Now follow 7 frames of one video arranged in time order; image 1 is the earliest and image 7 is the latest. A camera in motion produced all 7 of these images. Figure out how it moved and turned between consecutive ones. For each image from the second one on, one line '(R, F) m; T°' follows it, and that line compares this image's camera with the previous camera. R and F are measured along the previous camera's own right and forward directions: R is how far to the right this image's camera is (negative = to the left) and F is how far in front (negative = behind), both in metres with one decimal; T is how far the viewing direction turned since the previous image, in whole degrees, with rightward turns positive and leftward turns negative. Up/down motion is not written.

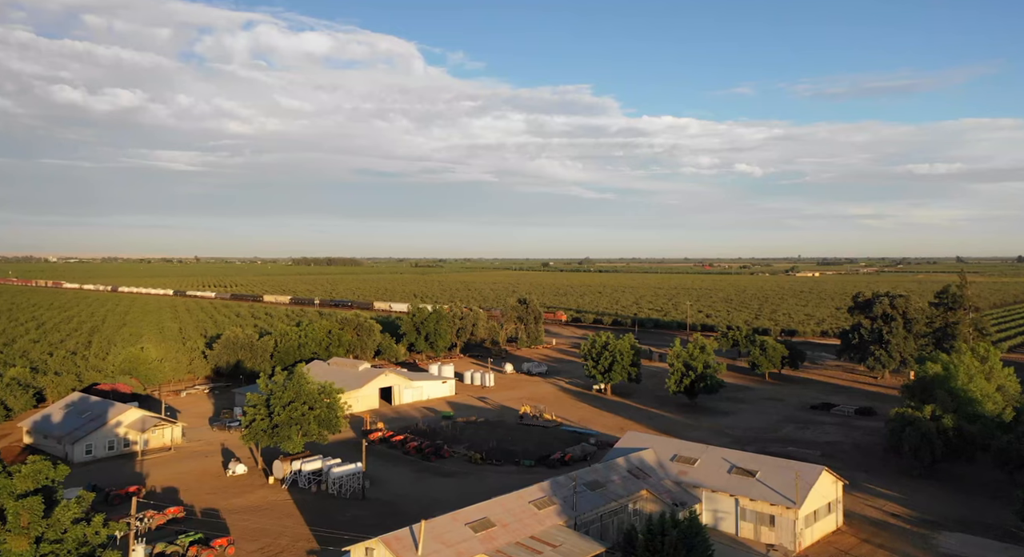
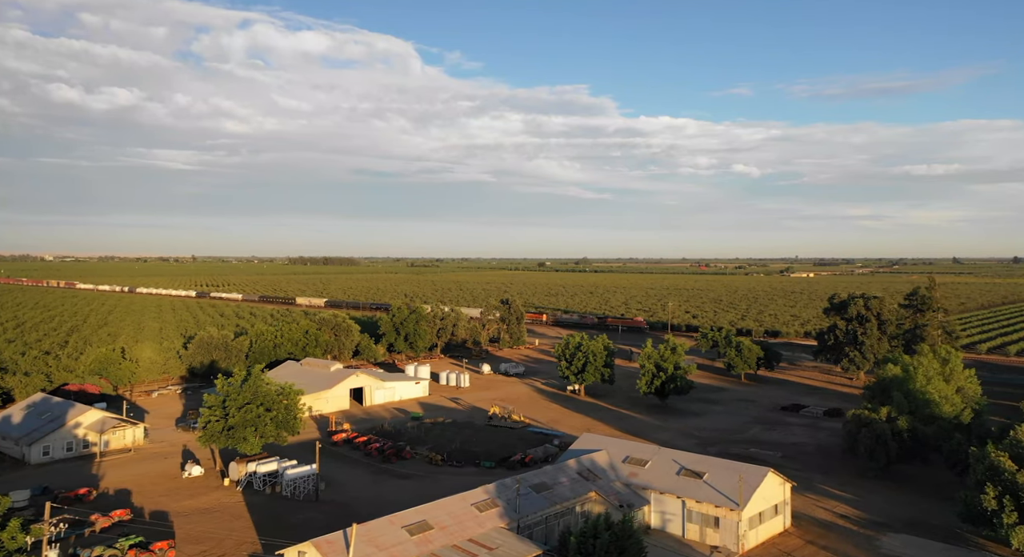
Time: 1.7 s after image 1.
(+1.3, 0.0) m; +1°
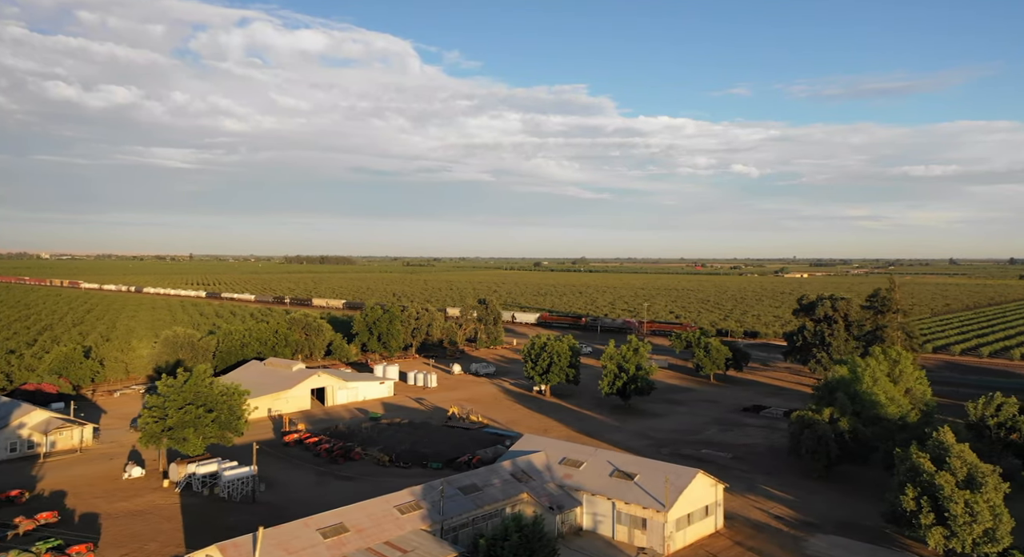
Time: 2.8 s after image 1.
(+1.8, 0.0) m; +1°
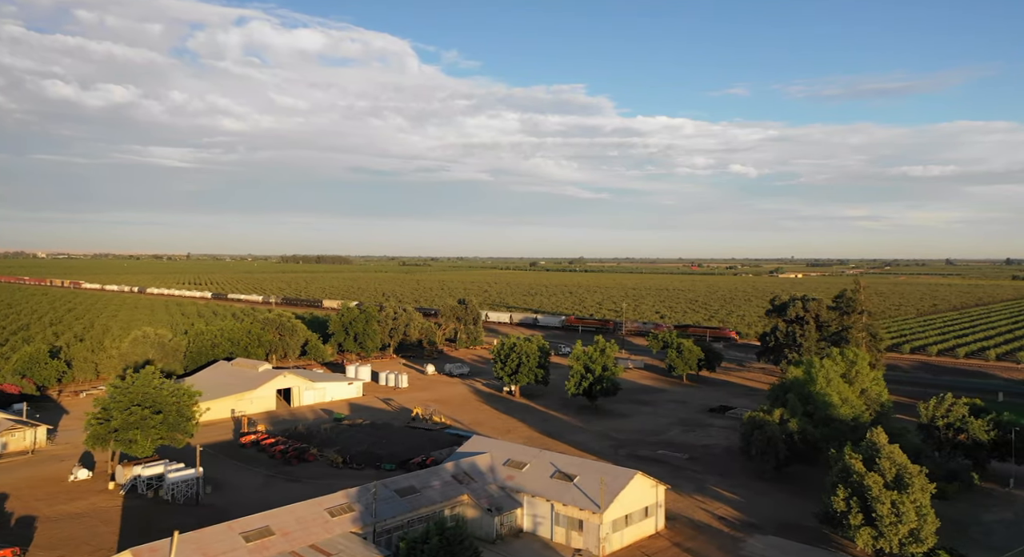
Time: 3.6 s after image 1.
(+1.5, 0.0) m; +1°
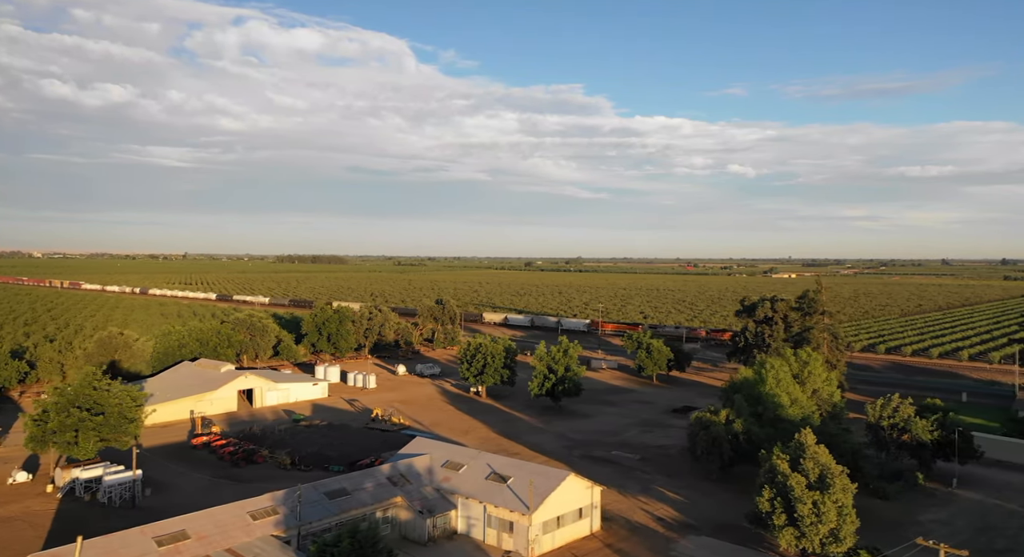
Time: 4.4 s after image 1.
(+1.7, +0.1) m; +1°
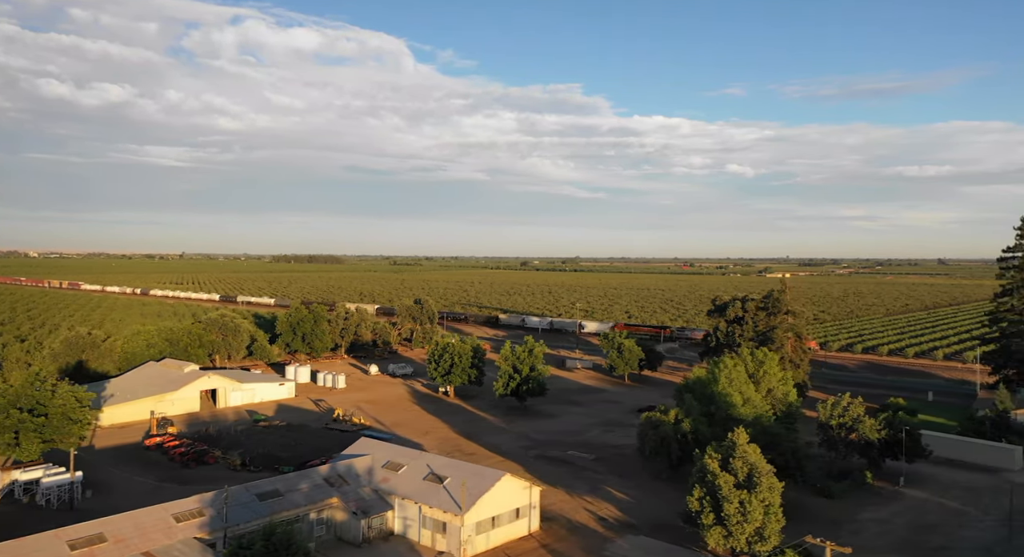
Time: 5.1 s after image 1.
(+1.6, +0.1) m; +1°
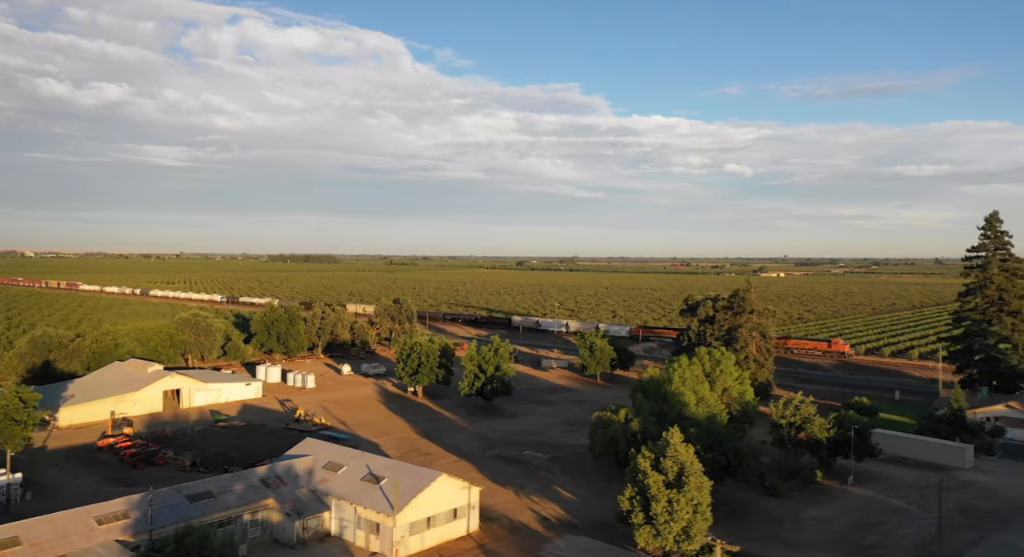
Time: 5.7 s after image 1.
(+1.6, +0.1) m; +1°
